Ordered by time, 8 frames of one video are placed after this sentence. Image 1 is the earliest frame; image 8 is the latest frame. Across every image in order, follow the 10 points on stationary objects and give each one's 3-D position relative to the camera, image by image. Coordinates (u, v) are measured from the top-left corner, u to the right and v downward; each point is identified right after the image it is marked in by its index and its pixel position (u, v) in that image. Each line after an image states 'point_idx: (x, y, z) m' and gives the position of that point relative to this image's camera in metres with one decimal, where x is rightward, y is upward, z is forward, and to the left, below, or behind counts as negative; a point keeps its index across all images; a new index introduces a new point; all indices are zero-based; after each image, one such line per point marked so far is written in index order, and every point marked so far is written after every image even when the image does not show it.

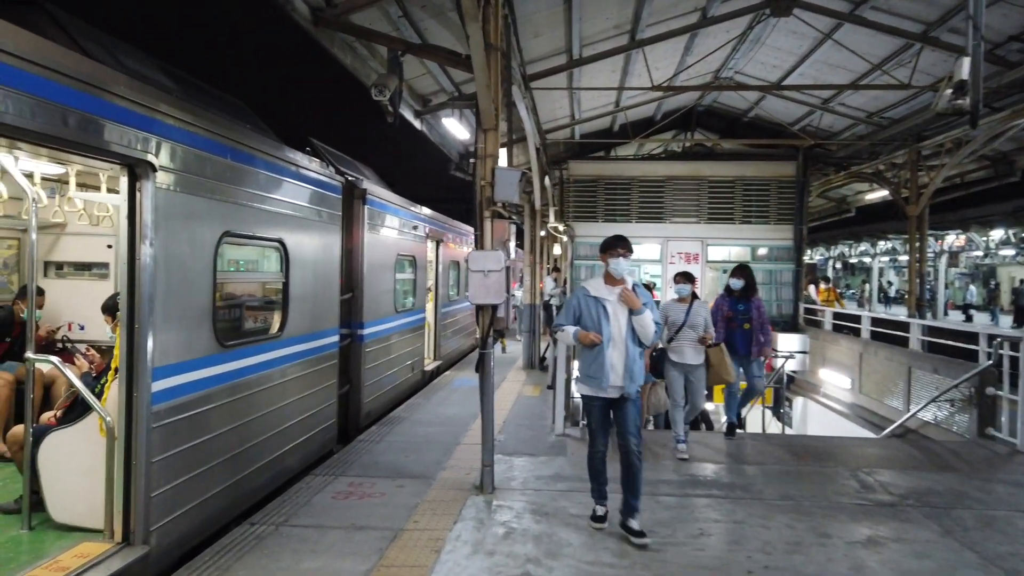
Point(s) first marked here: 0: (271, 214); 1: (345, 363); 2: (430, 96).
0: (-1.8, +0.5, +4.7) m
1: (-1.7, -0.7, +6.3) m
2: (-1.0, +2.3, +7.6) m
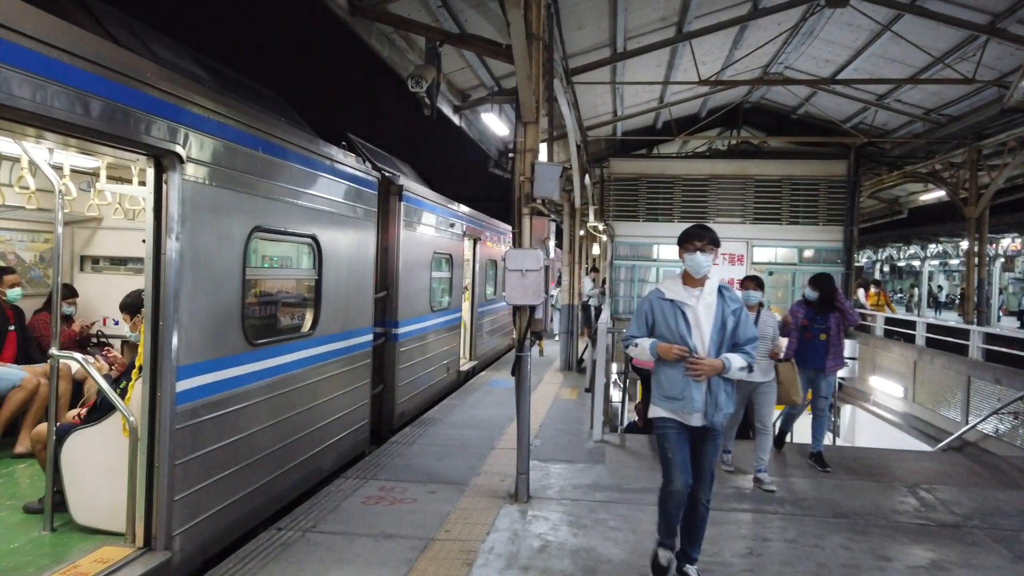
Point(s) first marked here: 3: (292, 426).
0: (-1.5, +0.6, +4.6) m
1: (-1.3, -0.7, +6.2) m
2: (-0.5, +2.3, +7.5) m
3: (-1.5, -1.0, +4.4) m
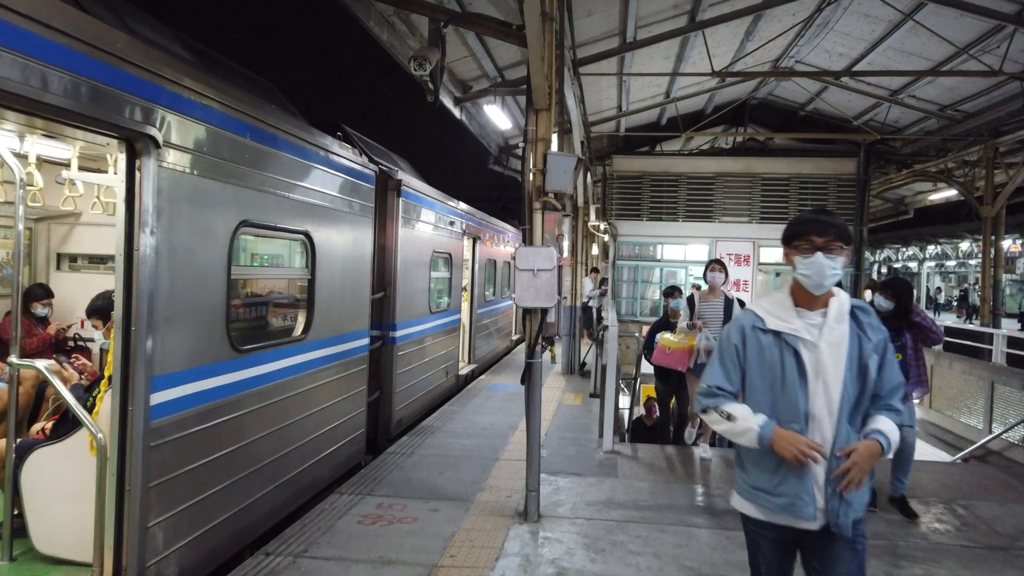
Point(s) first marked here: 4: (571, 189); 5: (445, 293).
0: (-1.4, +0.6, +4.2) m
1: (-1.3, -0.7, +5.9) m
2: (-0.5, +2.3, +7.1) m
3: (-1.5, -1.0, +4.0) m
4: (+0.4, +0.6, +4.1) m
5: (-0.8, -0.1, +7.9) m
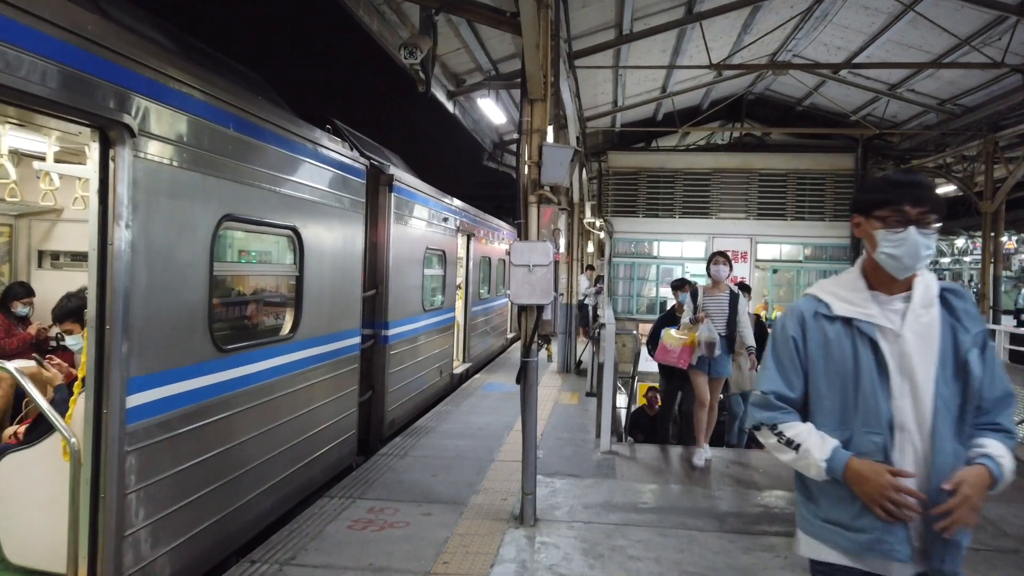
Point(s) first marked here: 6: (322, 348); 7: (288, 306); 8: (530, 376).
0: (-1.5, +0.6, +4.1) m
1: (-1.3, -0.7, +5.7) m
2: (-0.5, +2.3, +7.0) m
3: (-1.5, -1.0, +3.9) m
4: (+0.3, +0.7, +3.9) m
5: (-0.9, 0.0, +7.7) m
6: (-1.4, -0.4, +4.6) m
7: (-1.5, -0.1, +4.2) m
8: (+0.1, -0.5, +3.8) m
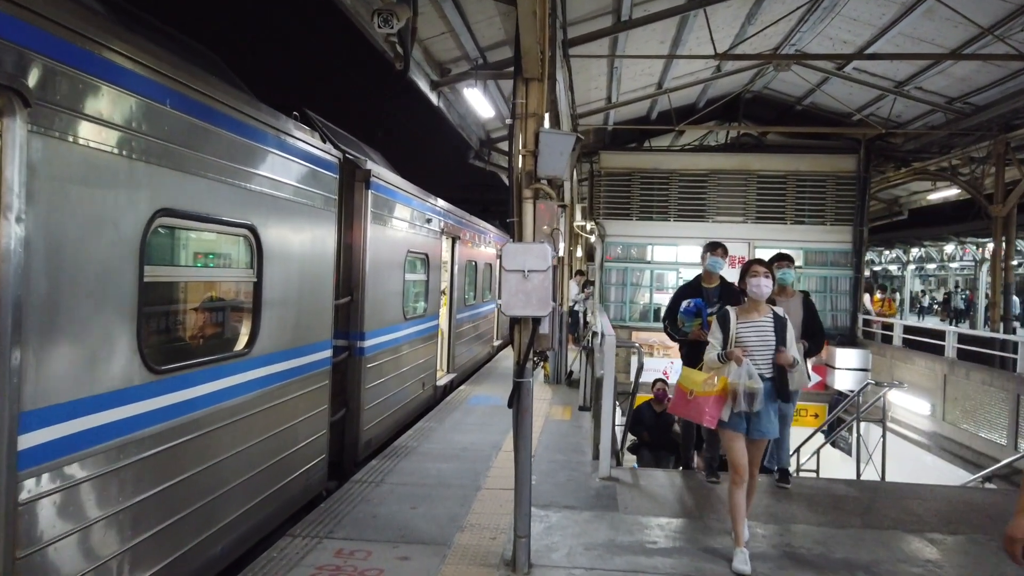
0: (-1.5, +0.5, +3.6) m
1: (-1.4, -0.8, +5.2) m
2: (-0.6, +2.3, +6.5) m
3: (-1.6, -1.0, +3.3) m
4: (+0.3, +0.6, +3.4) m
5: (-1.0, -0.1, +7.2) m
6: (-1.4, -0.5, +4.1) m
7: (-1.5, -0.2, +3.6) m
8: (+0.1, -0.6, +3.3) m
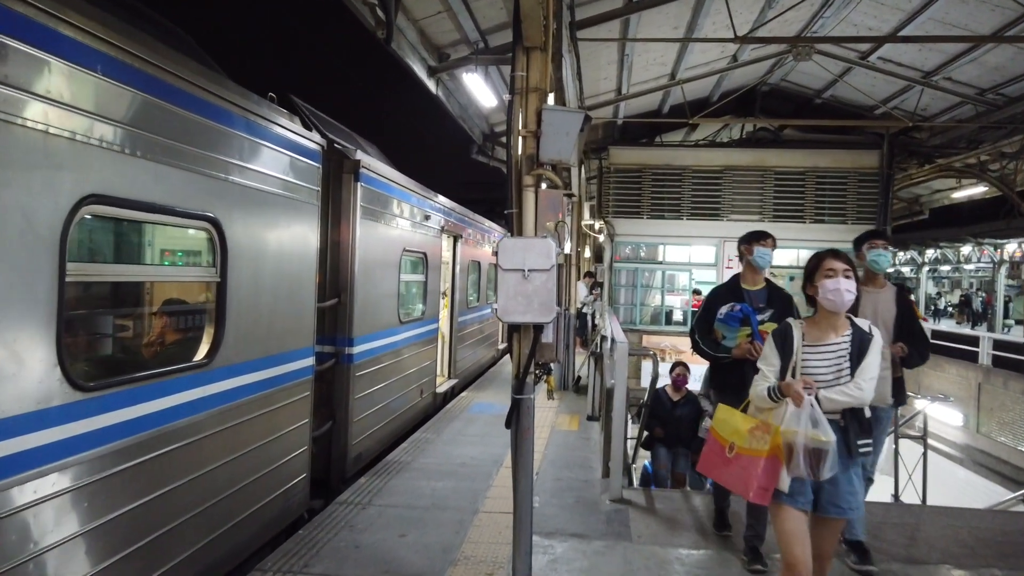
0: (-1.5, +0.5, +3.1) m
1: (-1.4, -0.8, +4.8) m
2: (-0.6, +2.3, +6.0) m
3: (-1.6, -1.0, +2.9) m
4: (+0.3, +0.6, +3.0) m
5: (-1.0, -0.1, +6.8) m
6: (-1.4, -0.5, +3.6) m
7: (-1.5, -0.2, +3.2) m
8: (+0.1, -0.6, +2.8) m
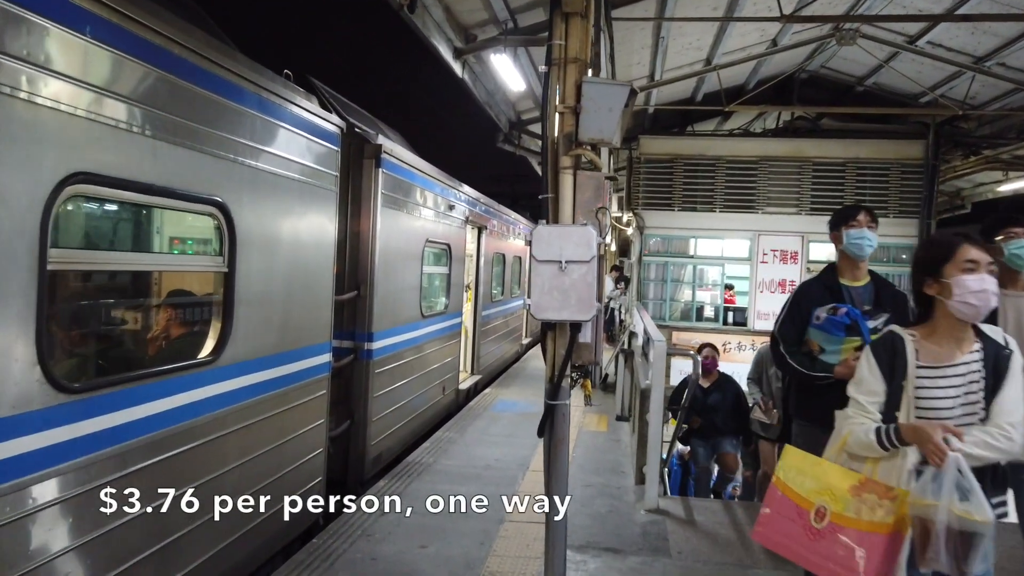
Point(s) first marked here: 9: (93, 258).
0: (-1.4, +0.6, +2.9) m
1: (-1.2, -0.7, +4.5) m
2: (-0.3, +2.3, +5.7) m
3: (-1.4, -1.0, +2.7) m
4: (+0.4, +0.6, +2.7) m
5: (-0.7, 0.0, +6.5) m
6: (-1.3, -0.4, +3.4) m
7: (-1.4, -0.1, +3.0) m
8: (+0.2, -0.6, +2.6) m
9: (-1.5, +0.1, +2.3) m
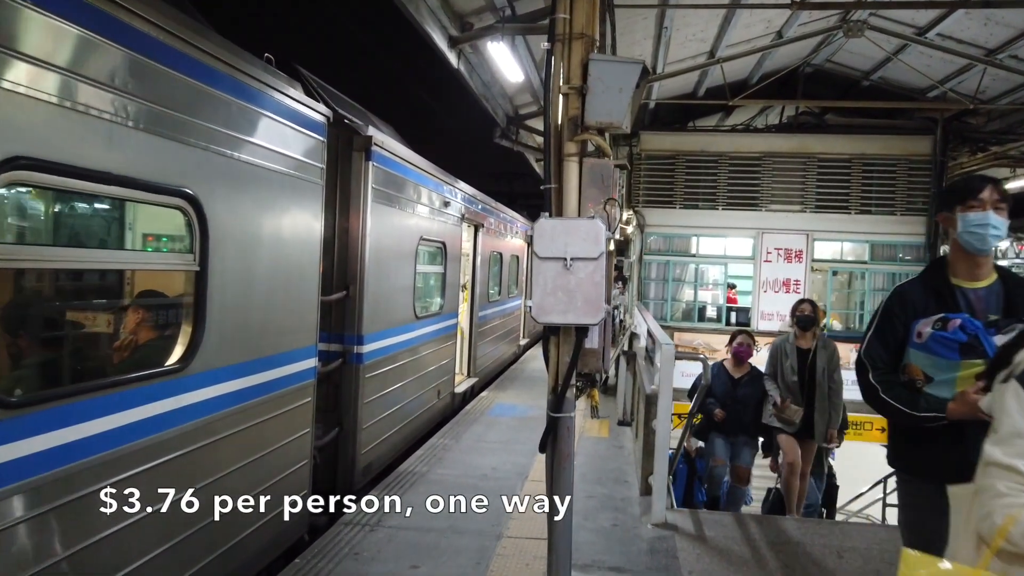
0: (-1.4, +0.6, +2.6) m
1: (-1.2, -0.7, +4.3) m
2: (-0.4, +2.3, +5.5) m
3: (-1.4, -1.0, +2.4) m
4: (+0.4, +0.6, +2.4) m
5: (-0.7, 0.0, +6.3) m
6: (-1.3, -0.4, +3.1) m
7: (-1.4, -0.1, +2.7) m
8: (+0.2, -0.6, +2.3) m
9: (-1.5, +0.1, +2.0) m
